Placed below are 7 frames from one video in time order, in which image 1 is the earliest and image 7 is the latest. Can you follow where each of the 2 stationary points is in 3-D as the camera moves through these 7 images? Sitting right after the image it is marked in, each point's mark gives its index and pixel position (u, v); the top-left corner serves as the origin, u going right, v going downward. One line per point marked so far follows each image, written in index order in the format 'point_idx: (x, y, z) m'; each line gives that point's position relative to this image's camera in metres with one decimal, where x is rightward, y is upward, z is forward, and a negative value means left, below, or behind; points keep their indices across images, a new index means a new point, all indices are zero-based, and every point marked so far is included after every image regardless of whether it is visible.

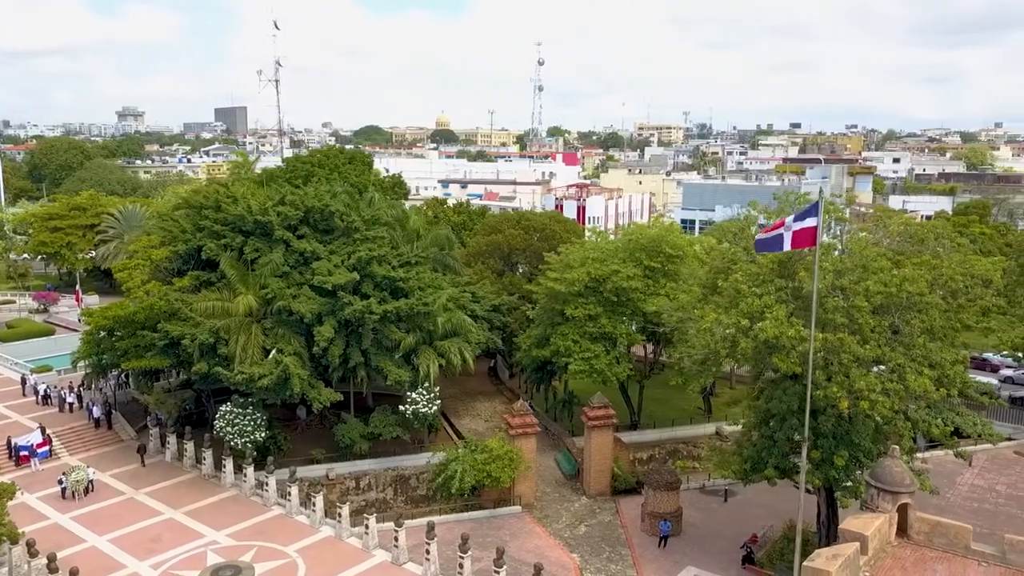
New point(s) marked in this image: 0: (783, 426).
0: (+6.2, -3.2, +18.7) m
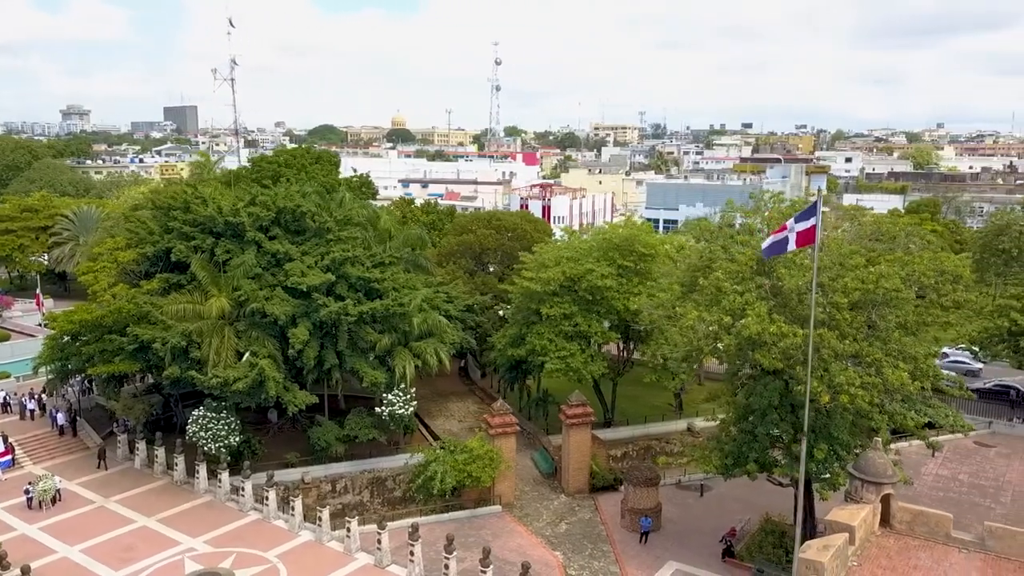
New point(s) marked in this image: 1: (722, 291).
0: (+5.9, -3.1, +19.1) m
1: (+4.9, -0.1, +19.0) m
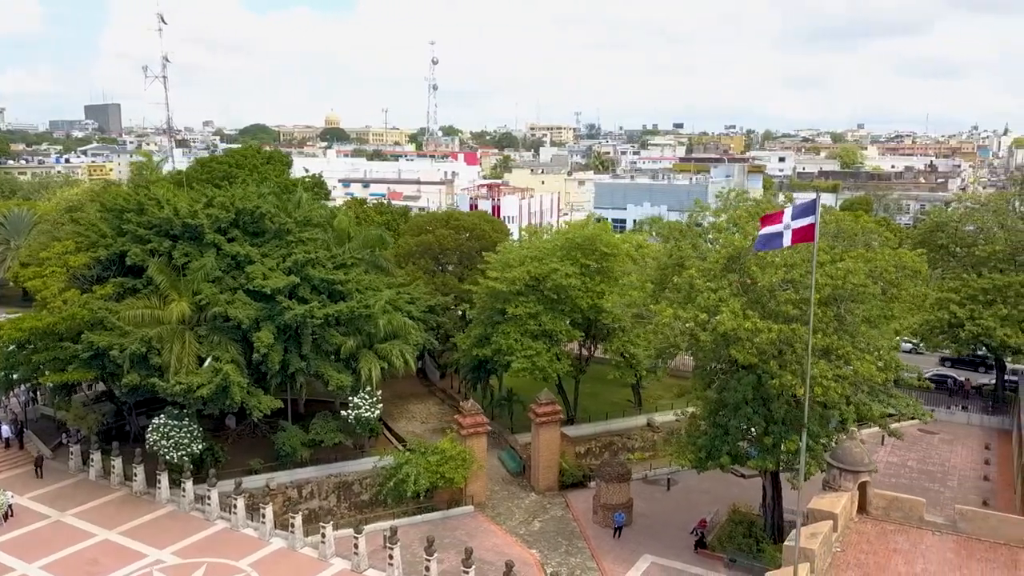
0: (+5.4, -3.0, +19.6) m
1: (+4.4, 0.0, +19.4) m
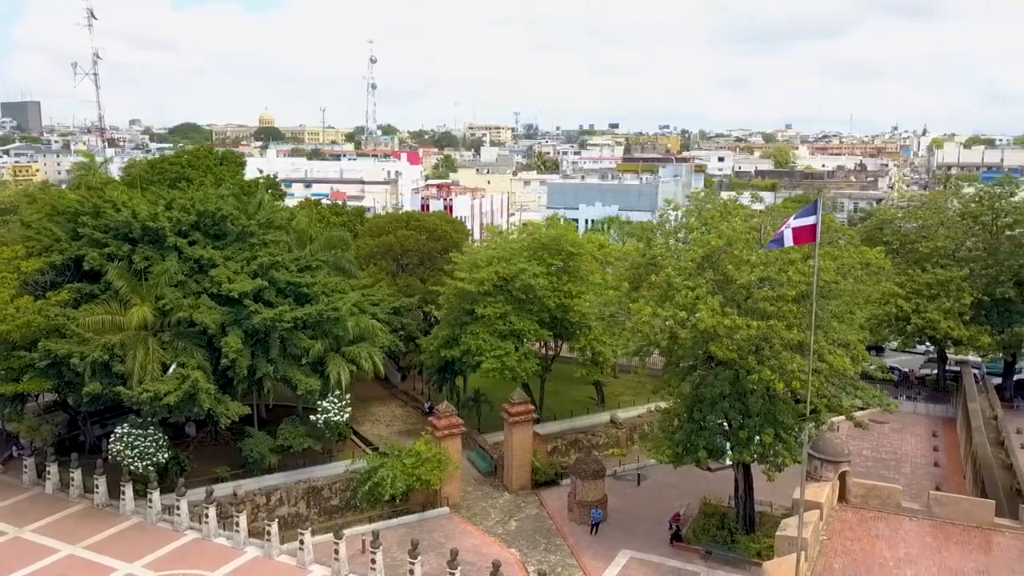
0: (+4.9, -3.0, +20.1) m
1: (+3.9, 0.0, +19.8) m
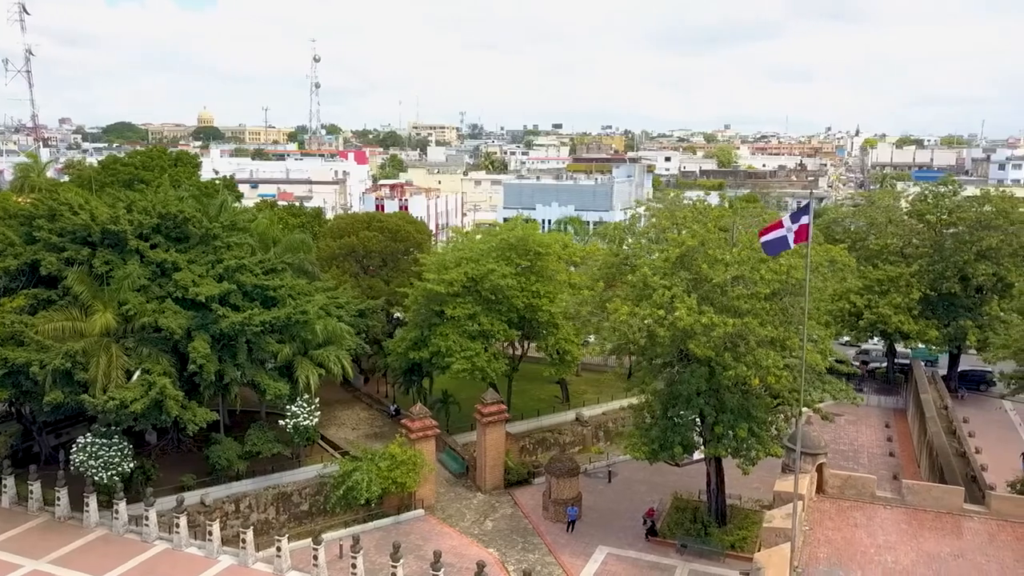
0: (+4.4, -3.0, +20.5) m
1: (+3.4, +0.1, +20.1) m
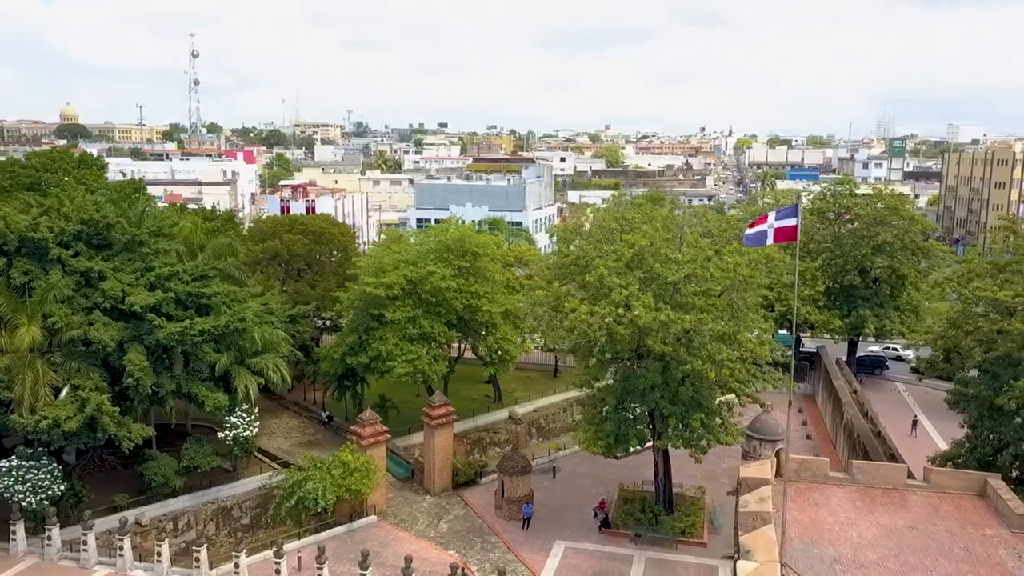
0: (+3.4, -2.9, +21.2) m
1: (+2.3, +0.1, +20.8) m
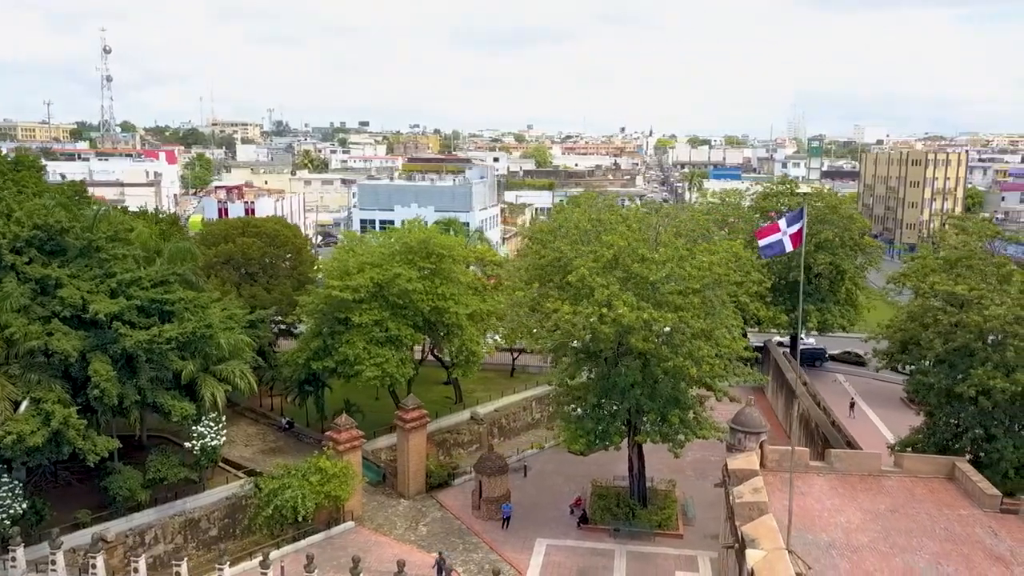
0: (+3.0, -2.9, +21.7) m
1: (+1.9, +0.1, +21.1) m
